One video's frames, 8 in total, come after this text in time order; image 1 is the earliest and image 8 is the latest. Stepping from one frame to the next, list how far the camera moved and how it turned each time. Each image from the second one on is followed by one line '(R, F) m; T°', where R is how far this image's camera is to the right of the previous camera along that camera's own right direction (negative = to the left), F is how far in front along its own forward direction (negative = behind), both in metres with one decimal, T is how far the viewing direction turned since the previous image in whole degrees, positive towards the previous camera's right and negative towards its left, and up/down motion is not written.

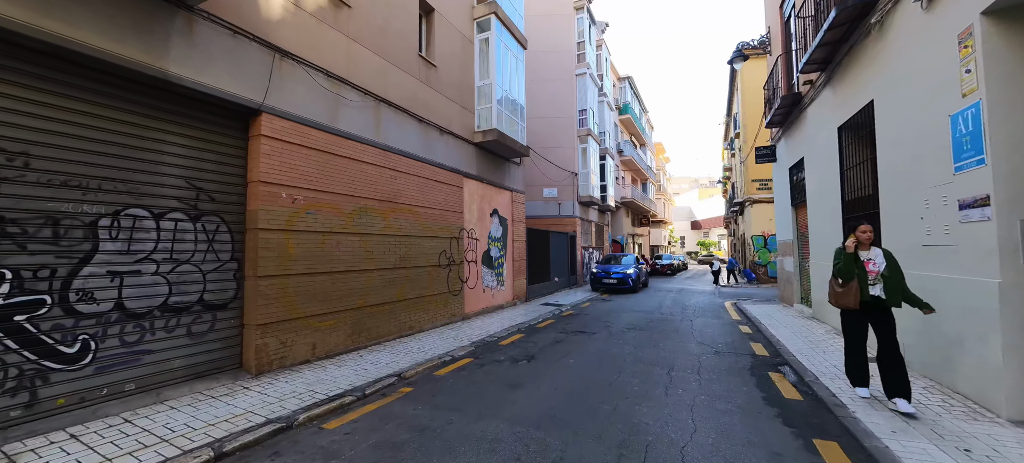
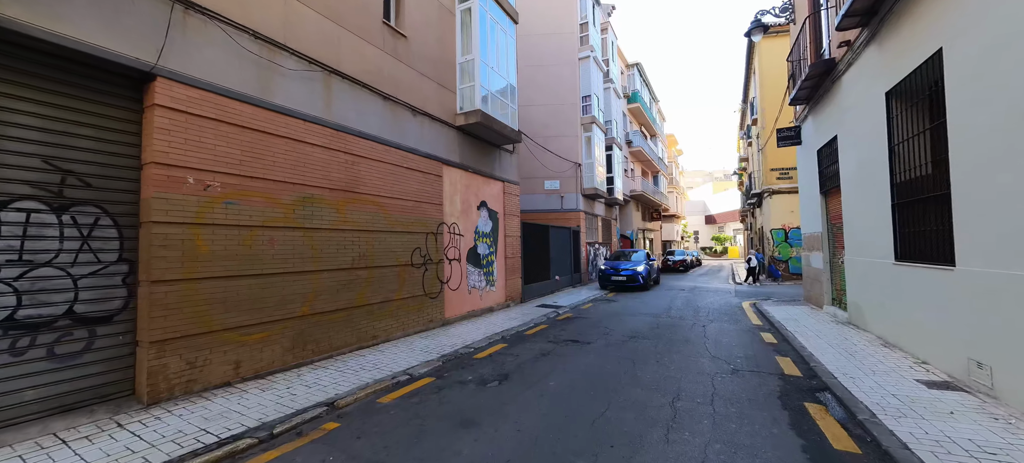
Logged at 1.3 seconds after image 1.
(+0.5, +1.1) m; -2°
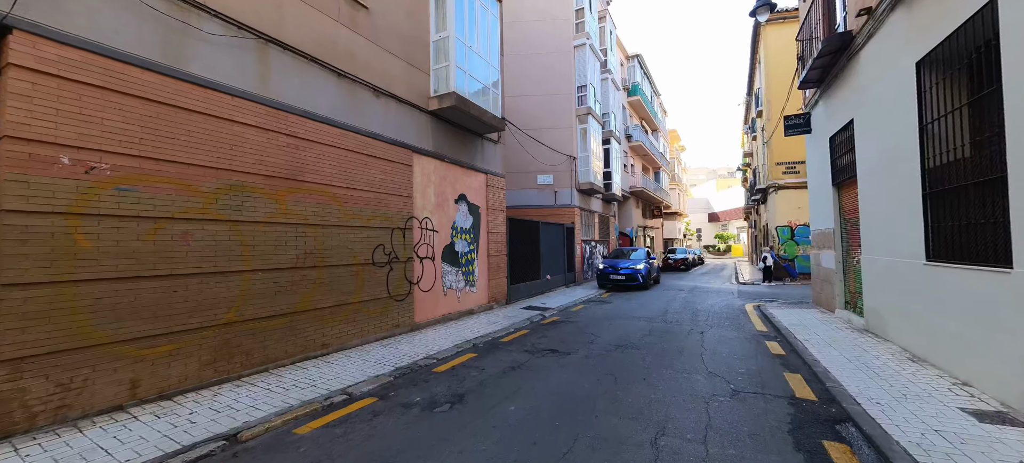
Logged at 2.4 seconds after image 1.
(+0.5, +0.8) m; 0°
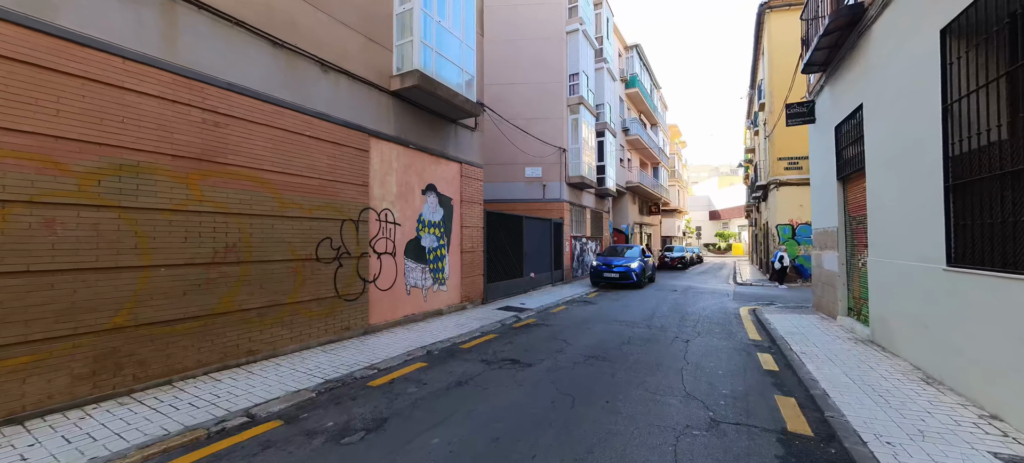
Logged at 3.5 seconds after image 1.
(+0.6, +0.8) m; 0°
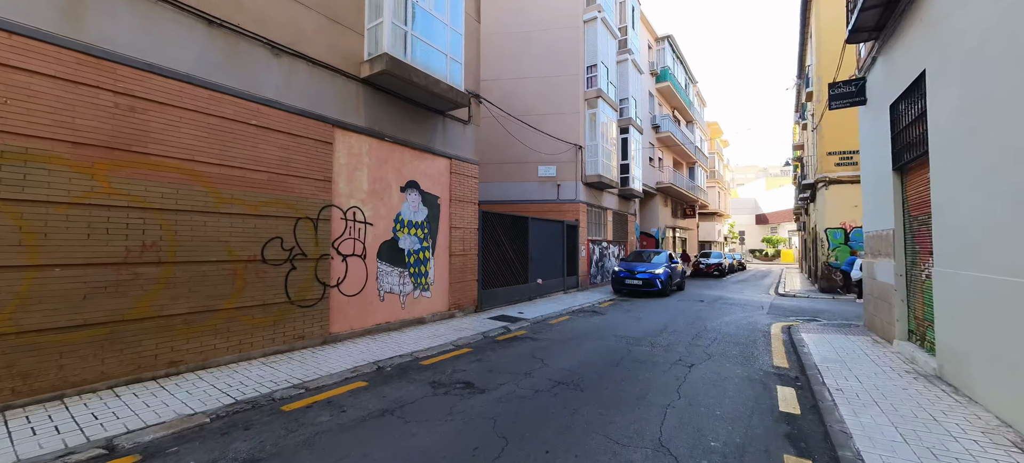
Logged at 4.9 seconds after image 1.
(+1.0, +0.9) m; -6°
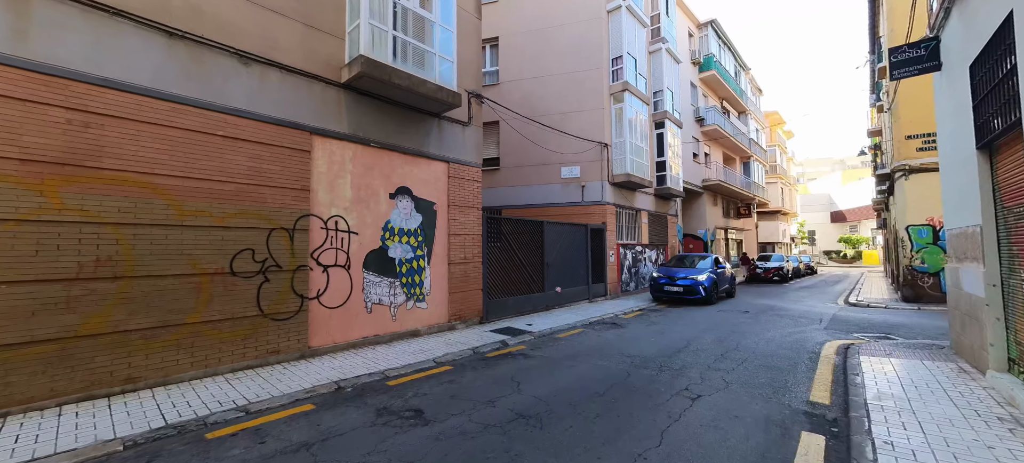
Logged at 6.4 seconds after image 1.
(+1.0, +0.7) m; -8°
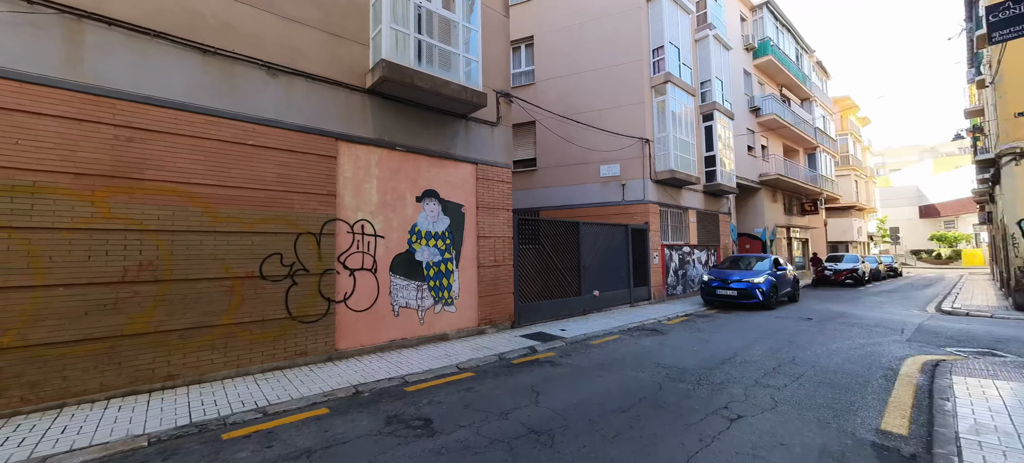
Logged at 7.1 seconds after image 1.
(+0.4, +0.3) m; -7°
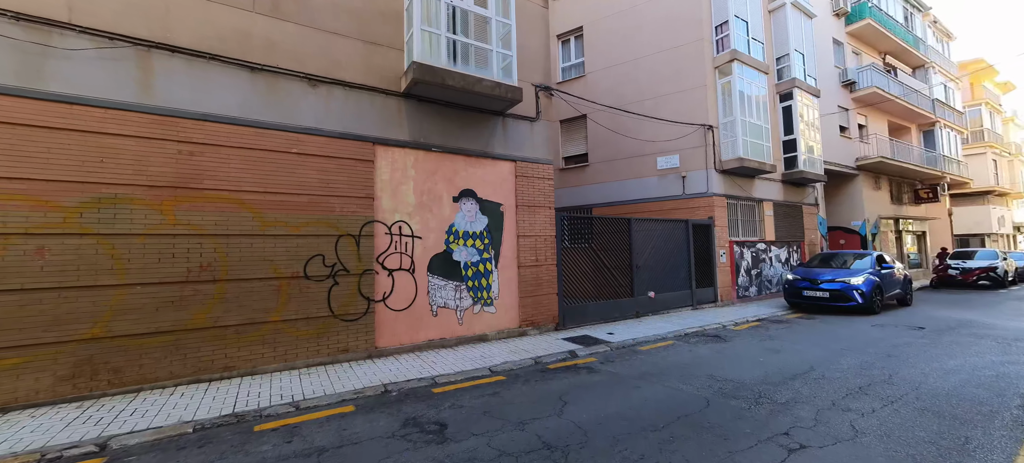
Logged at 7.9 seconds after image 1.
(+0.5, +0.3) m; -10°
